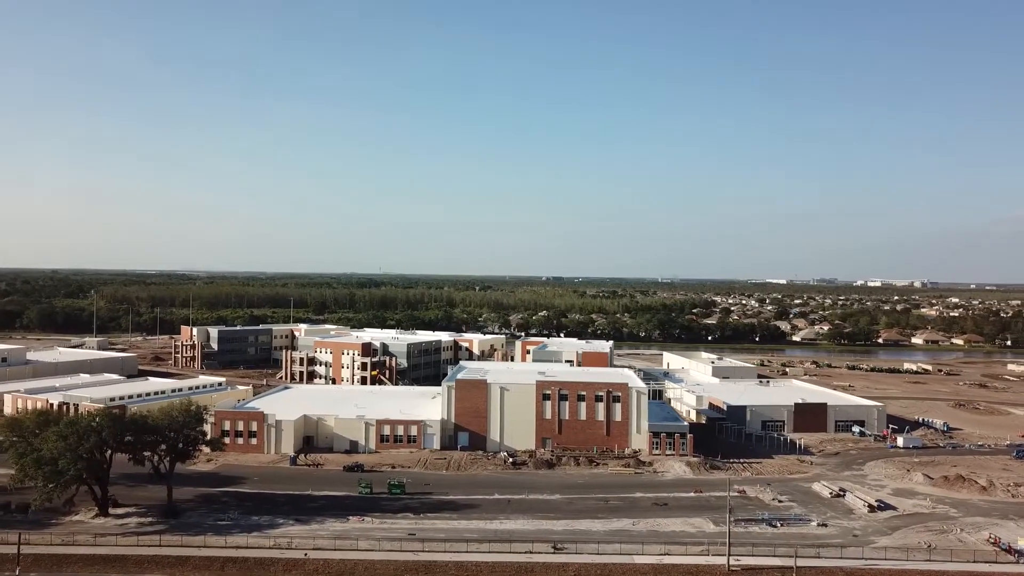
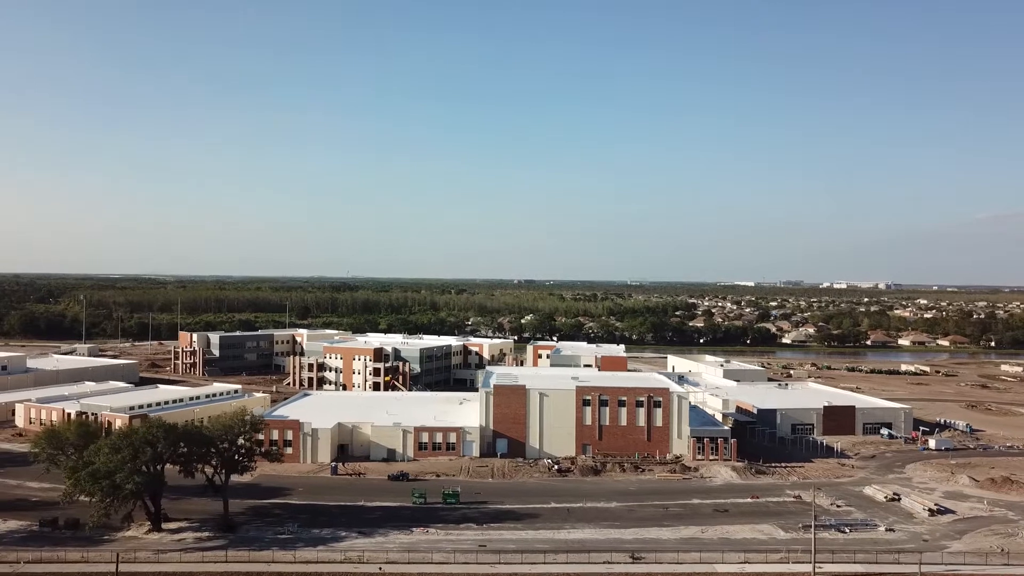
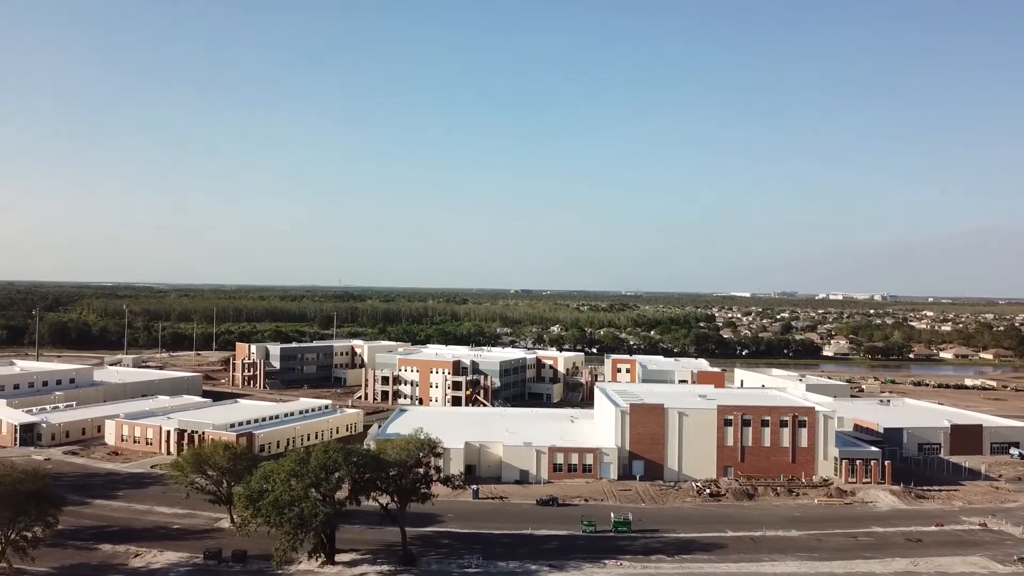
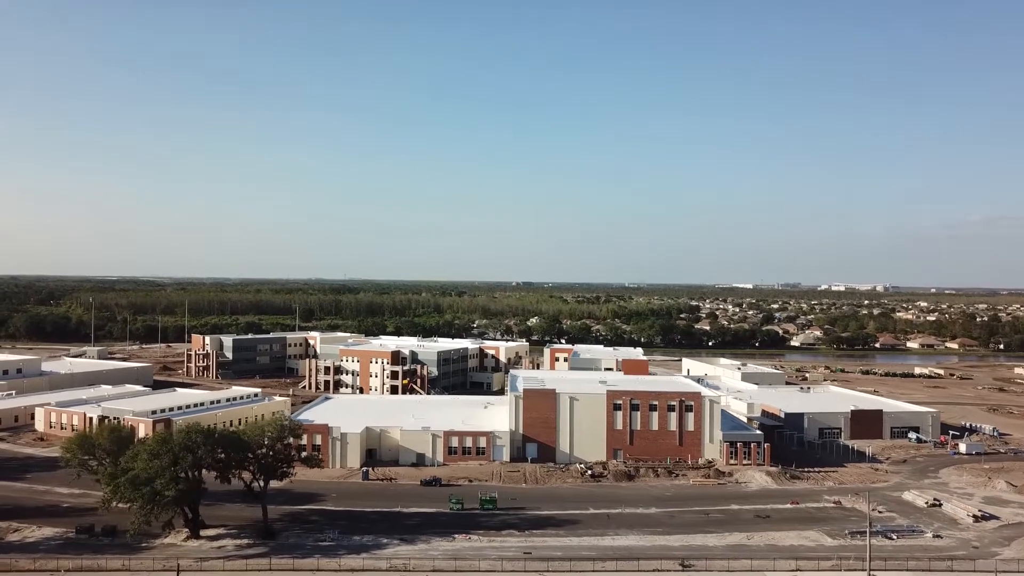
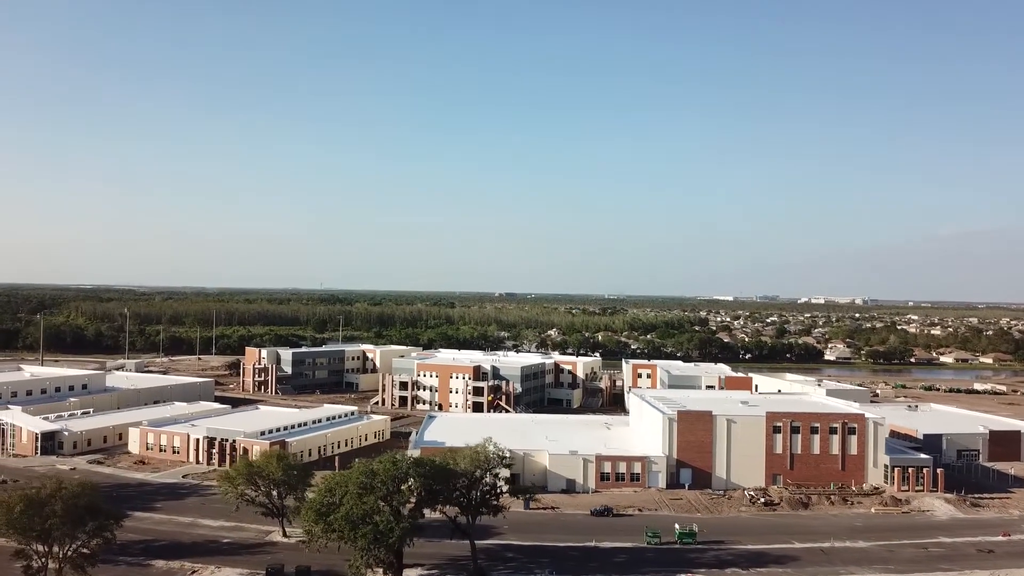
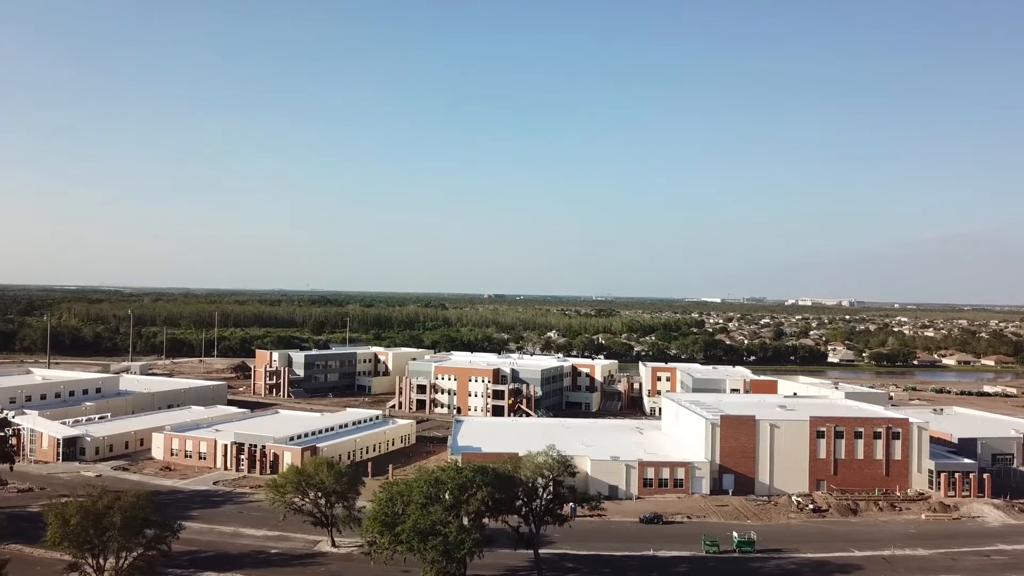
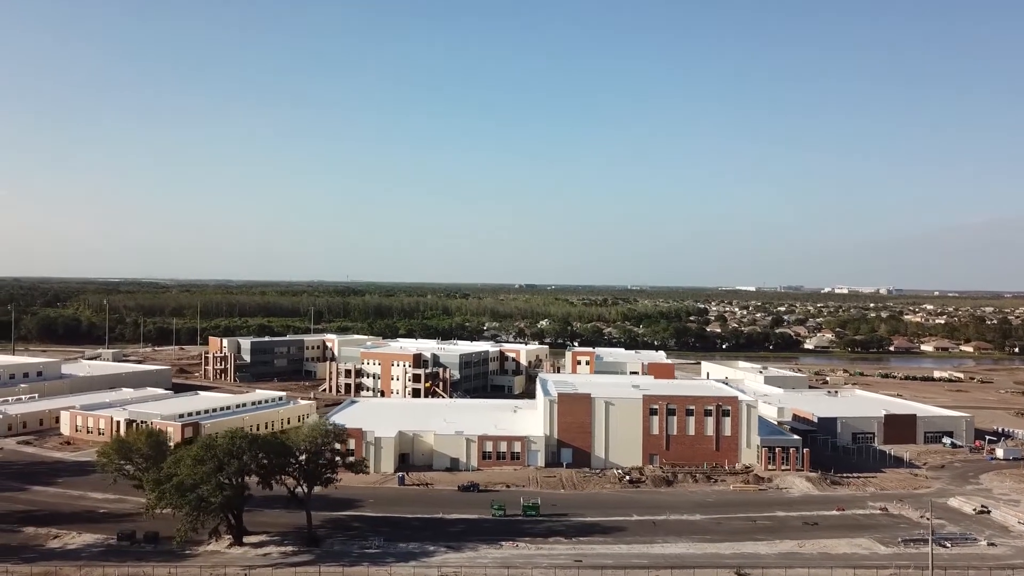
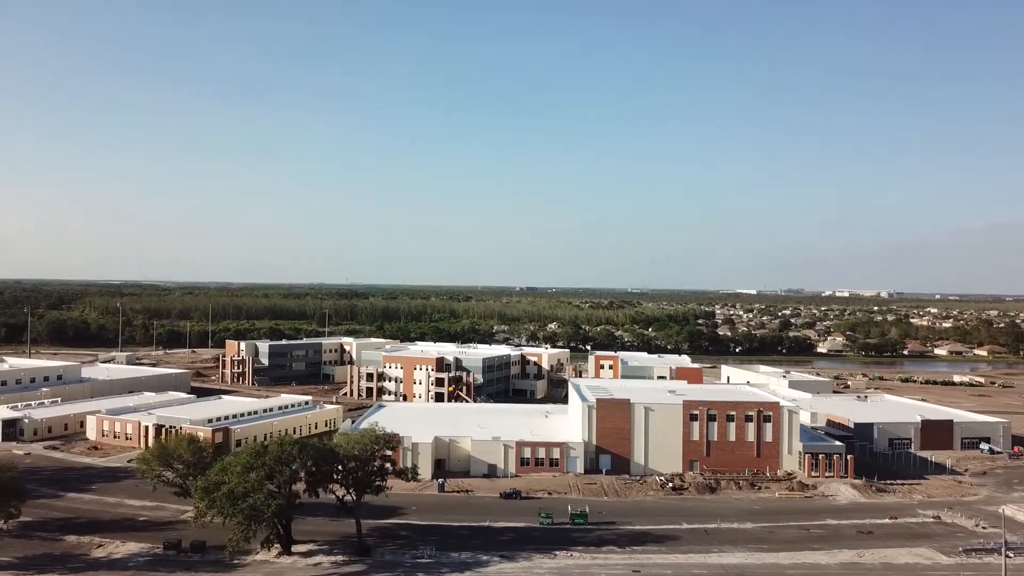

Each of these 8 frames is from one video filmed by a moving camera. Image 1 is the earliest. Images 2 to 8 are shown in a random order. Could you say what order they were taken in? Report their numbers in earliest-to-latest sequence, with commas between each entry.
2, 4, 7, 8, 3, 5, 6
